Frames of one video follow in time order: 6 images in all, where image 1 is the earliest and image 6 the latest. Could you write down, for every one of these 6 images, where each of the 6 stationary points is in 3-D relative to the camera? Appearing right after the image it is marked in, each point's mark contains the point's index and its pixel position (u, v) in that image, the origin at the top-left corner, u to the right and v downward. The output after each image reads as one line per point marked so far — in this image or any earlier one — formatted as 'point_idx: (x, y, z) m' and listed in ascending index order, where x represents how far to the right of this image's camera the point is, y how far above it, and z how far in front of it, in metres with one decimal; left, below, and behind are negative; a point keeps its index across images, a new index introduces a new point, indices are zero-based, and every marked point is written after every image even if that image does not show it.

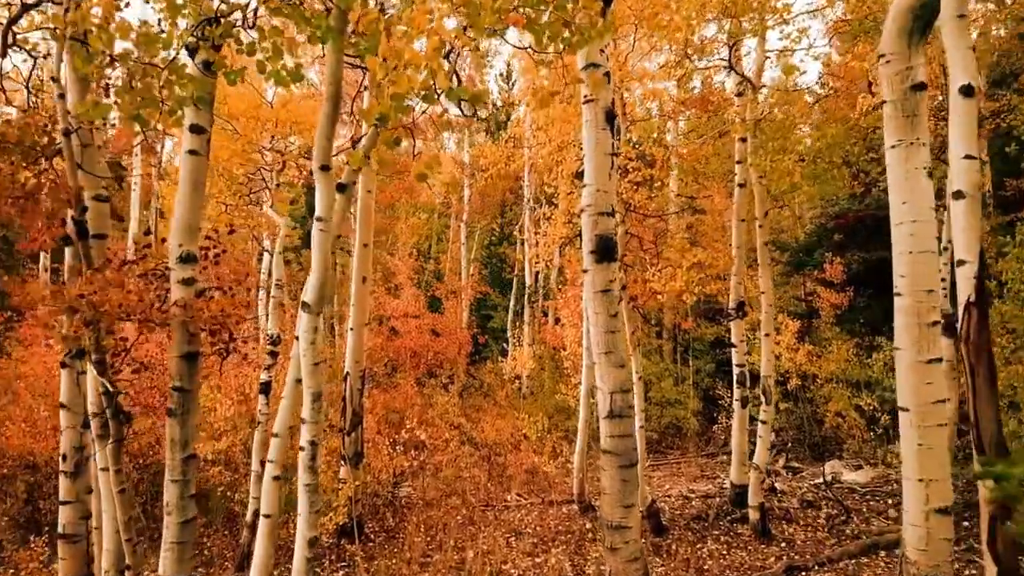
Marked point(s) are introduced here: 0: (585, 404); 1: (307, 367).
0: (+0.9, -1.5, +11.0) m
1: (-1.0, -0.4, +4.2) m
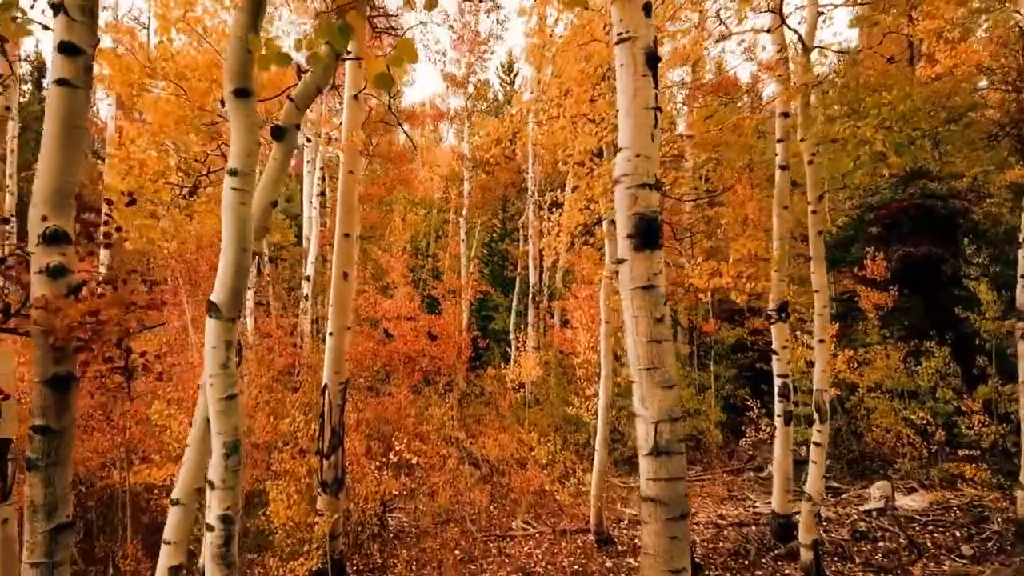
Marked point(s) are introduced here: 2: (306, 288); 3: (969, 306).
0: (+1.0, -1.5, +9.5) m
1: (-1.0, -0.4, +2.7) m
2: (-3.4, 0.0, +14.3) m
3: (+6.7, -0.3, +12.5) m
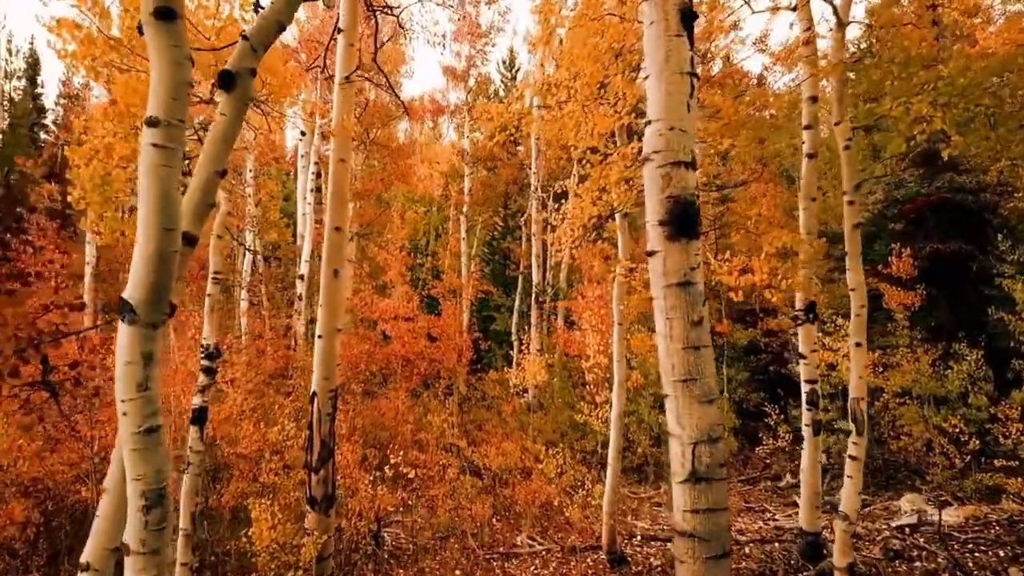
0: (+1.1, -1.4, +8.8) m
1: (-0.9, -0.4, +2.0) m
2: (-3.4, 0.0, +13.6) m
3: (+6.7, -0.2, +11.8) m
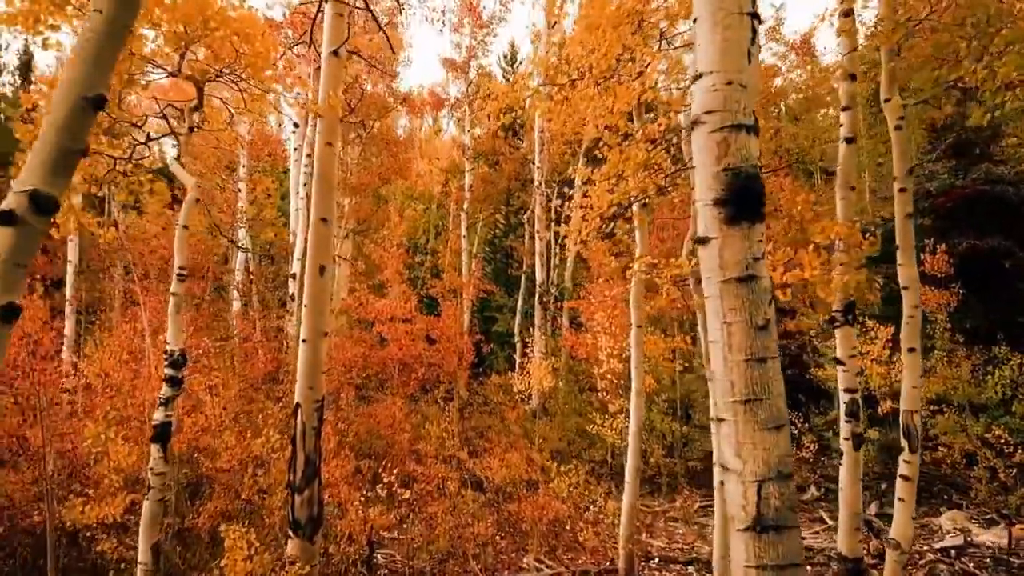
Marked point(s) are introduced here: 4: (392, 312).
0: (+1.1, -1.4, +8.0) m
1: (-0.8, -0.3, +1.2) m
2: (-3.3, 0.0, +12.7) m
3: (+6.8, -0.2, +11.0) m
4: (-2.0, -0.4, +14.3) m
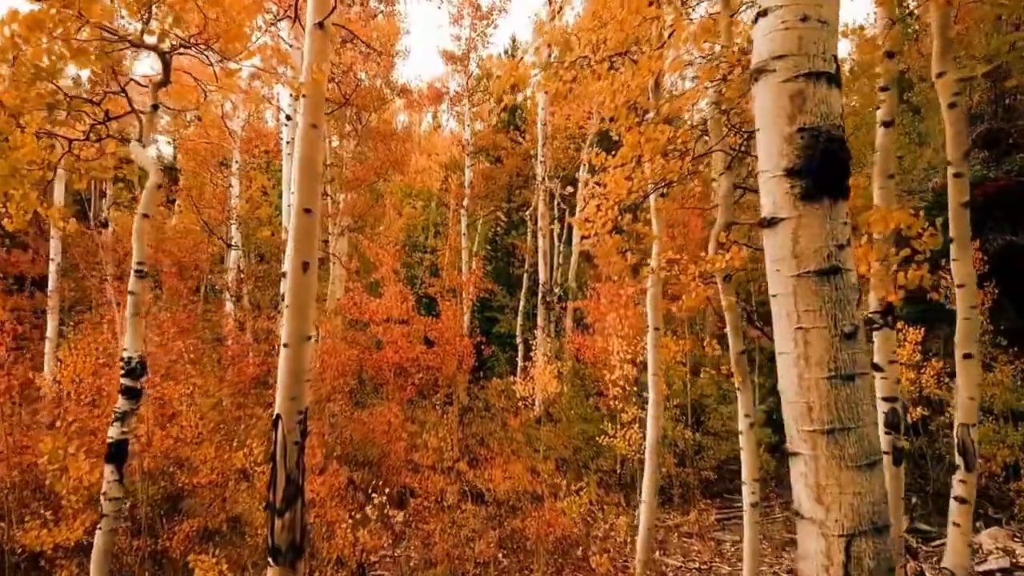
0: (+1.2, -1.4, +7.2) m
1: (-0.8, -0.3, +0.4) m
2: (-3.3, 0.0, +12.0) m
3: (+6.8, -0.2, +10.2) m
4: (-2.0, -0.4, +13.6) m
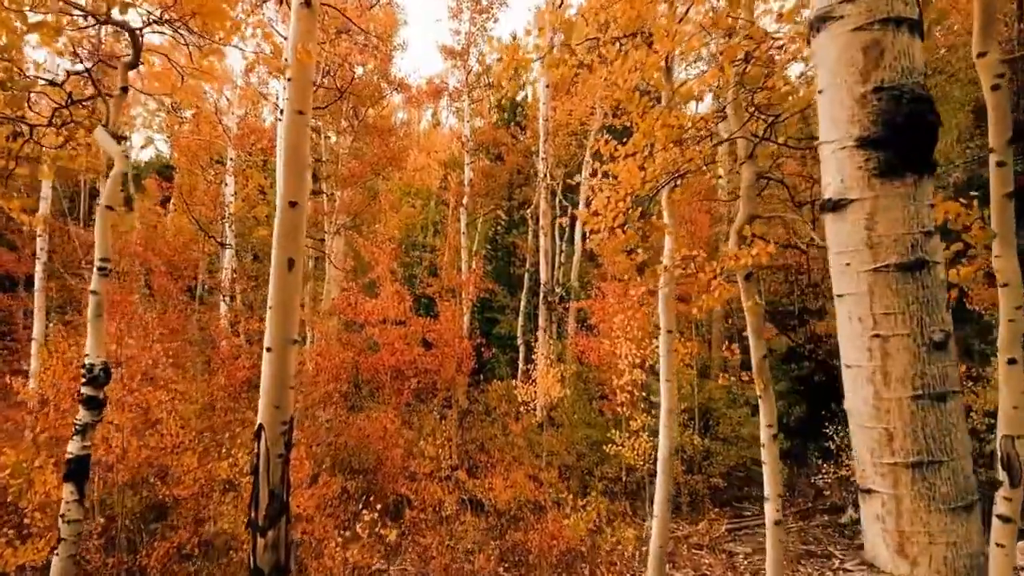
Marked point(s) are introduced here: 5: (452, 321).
0: (+1.2, -1.4, +6.8) m
1: (-0.8, -0.3, 0.0) m
2: (-3.3, 0.0, +11.5) m
3: (+6.8, -0.2, +9.8) m
4: (-1.9, -0.4, +13.1) m
5: (-1.0, -0.5, +13.7) m
